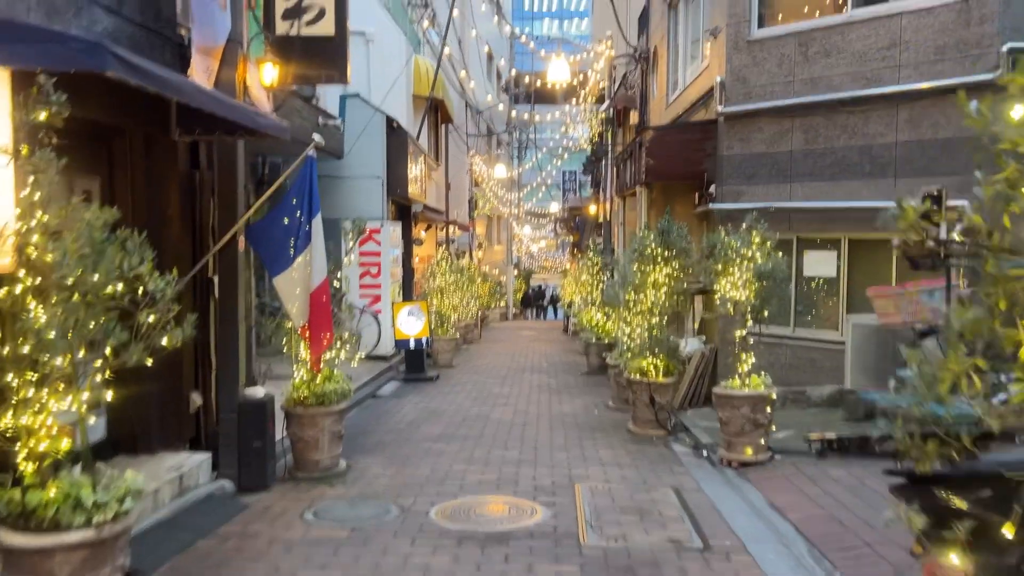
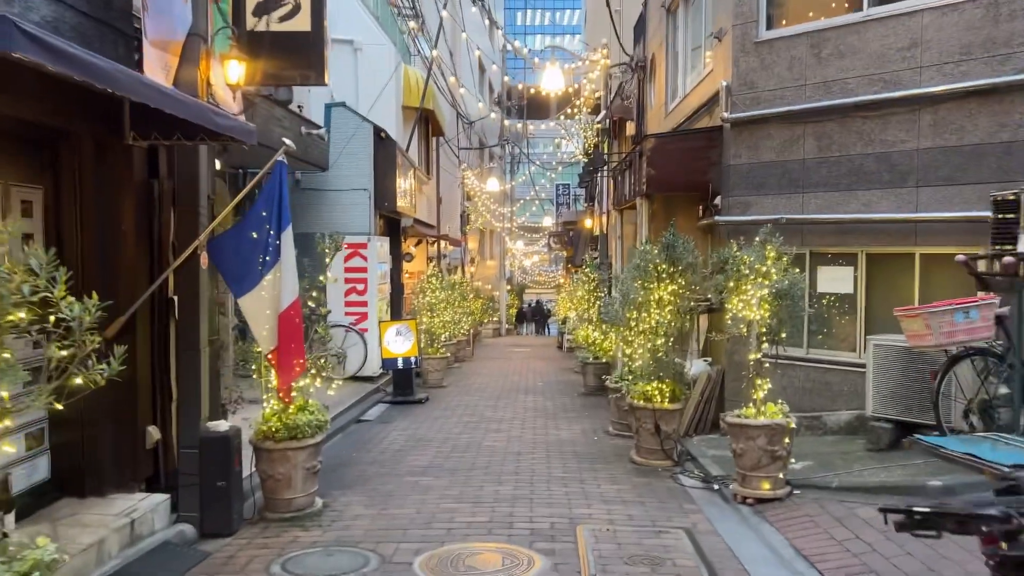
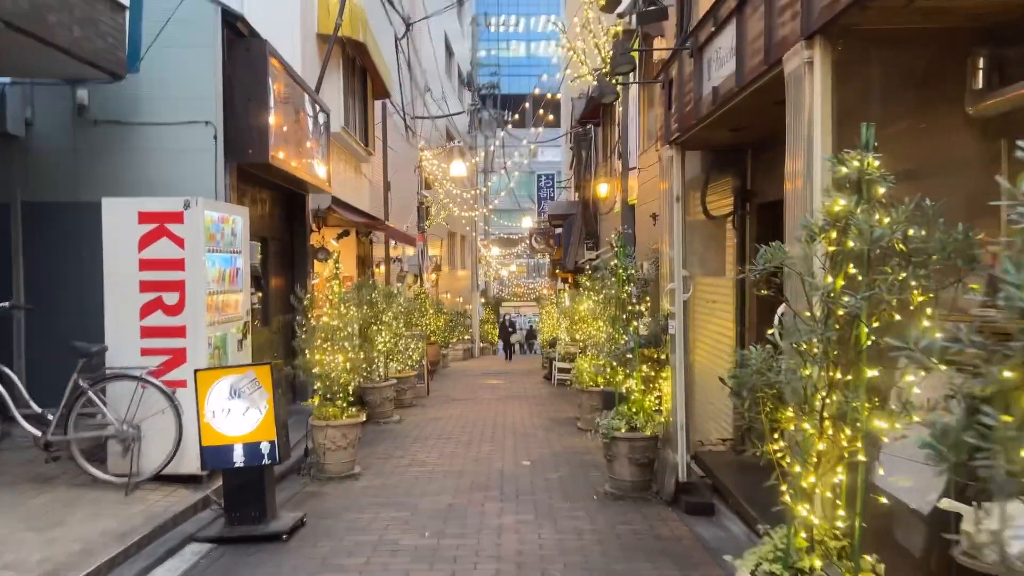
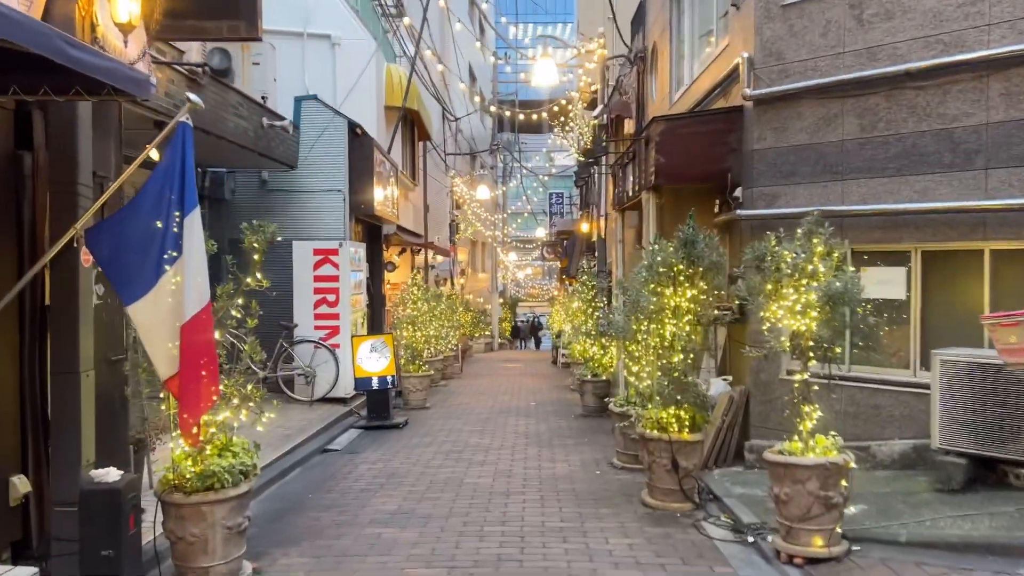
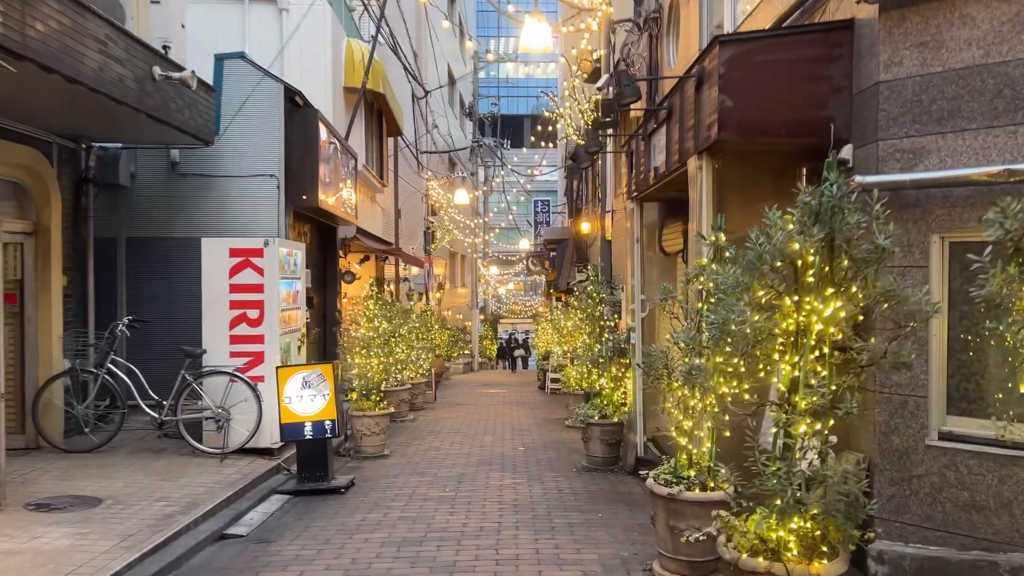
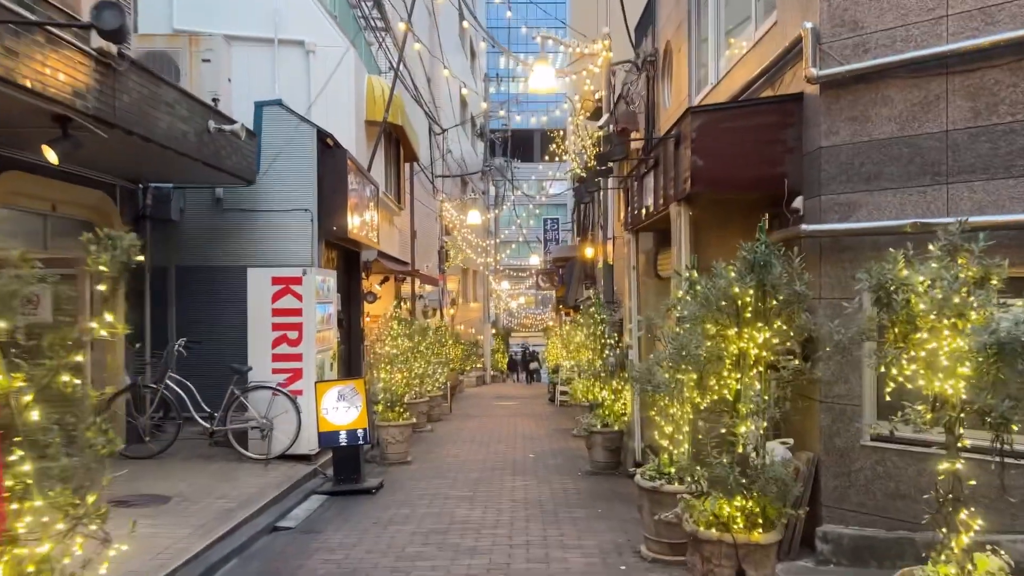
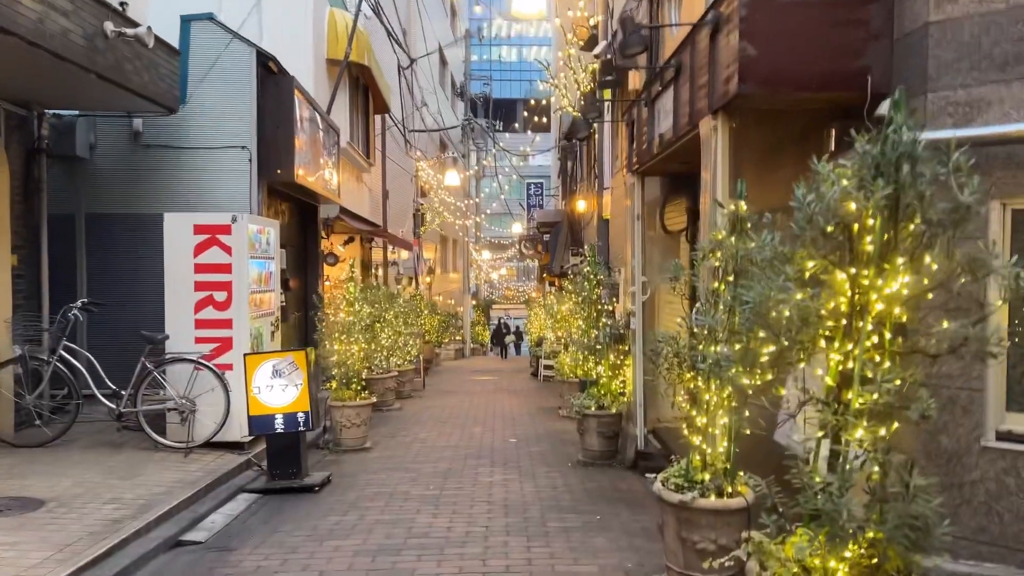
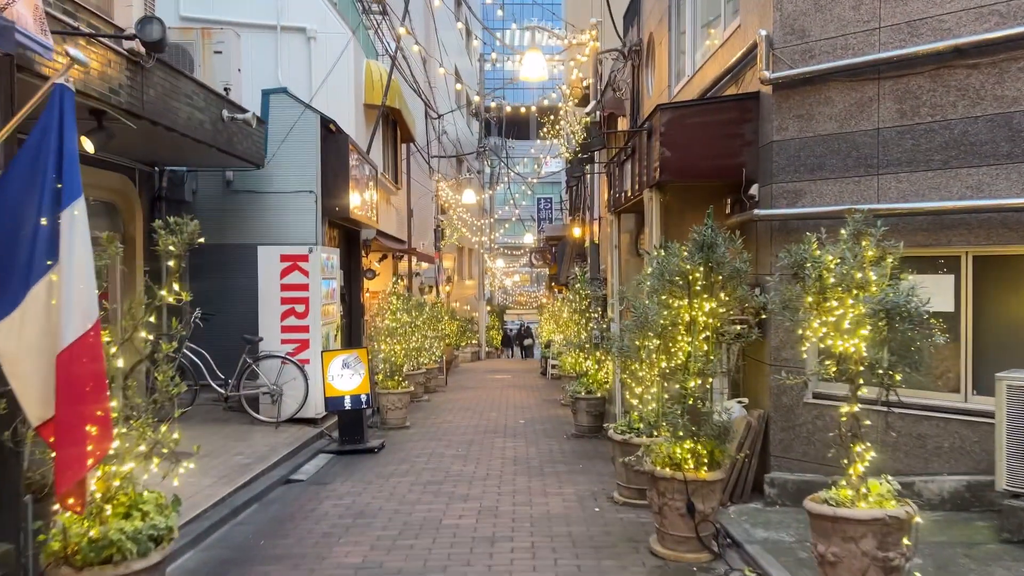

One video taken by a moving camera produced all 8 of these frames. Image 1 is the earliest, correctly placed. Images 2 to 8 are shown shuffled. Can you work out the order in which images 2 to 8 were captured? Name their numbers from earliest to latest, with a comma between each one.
2, 4, 8, 6, 5, 7, 3
